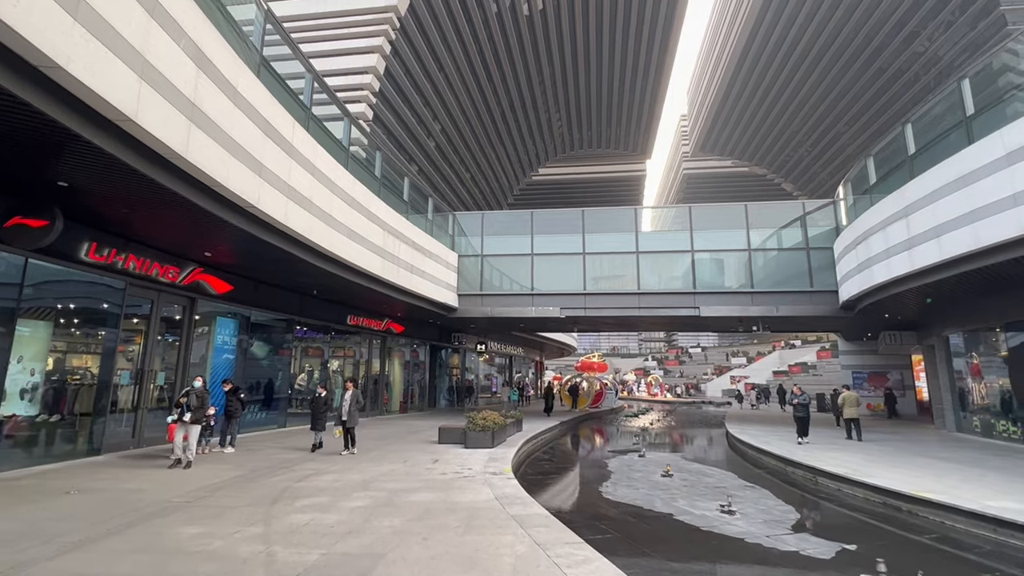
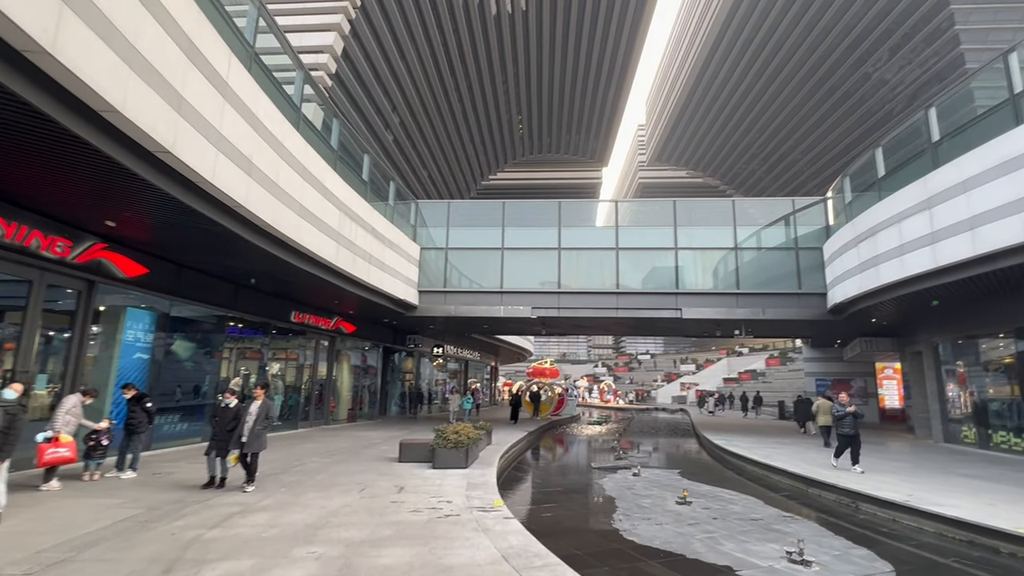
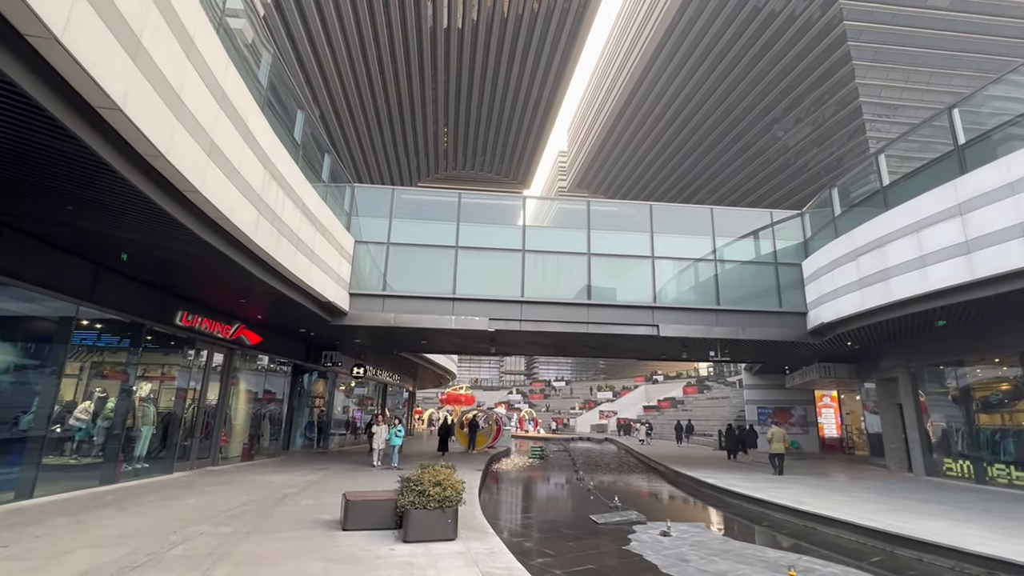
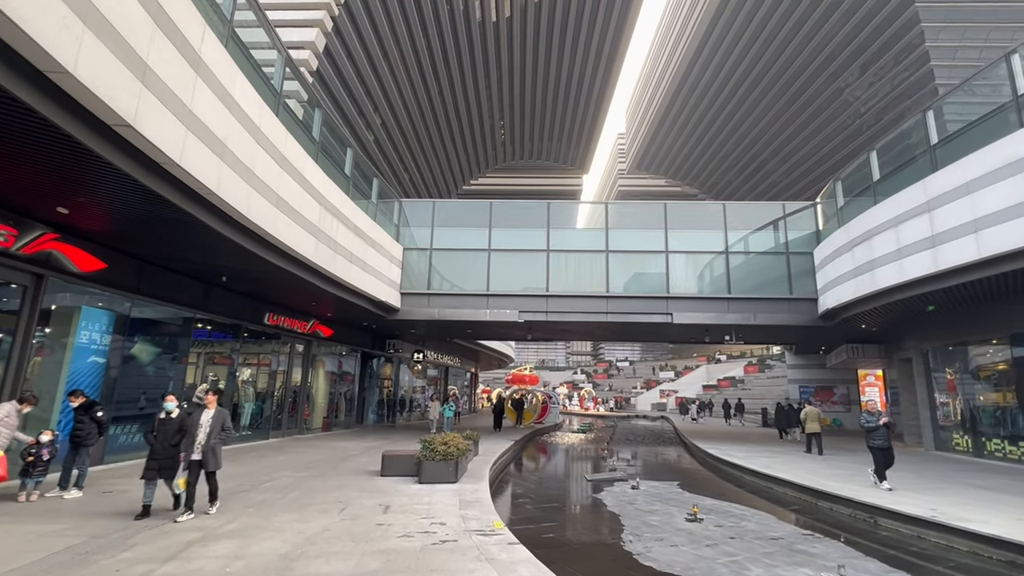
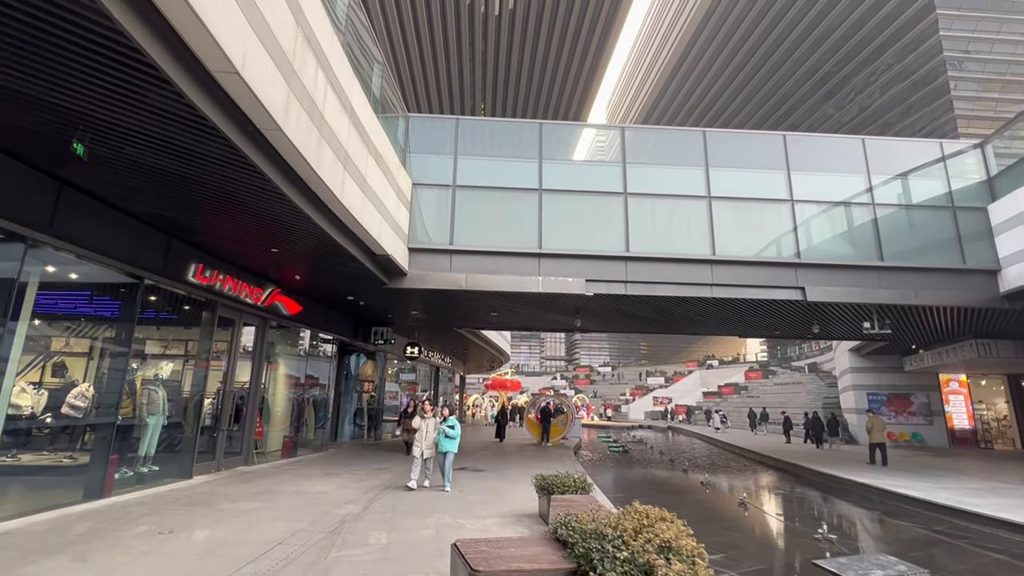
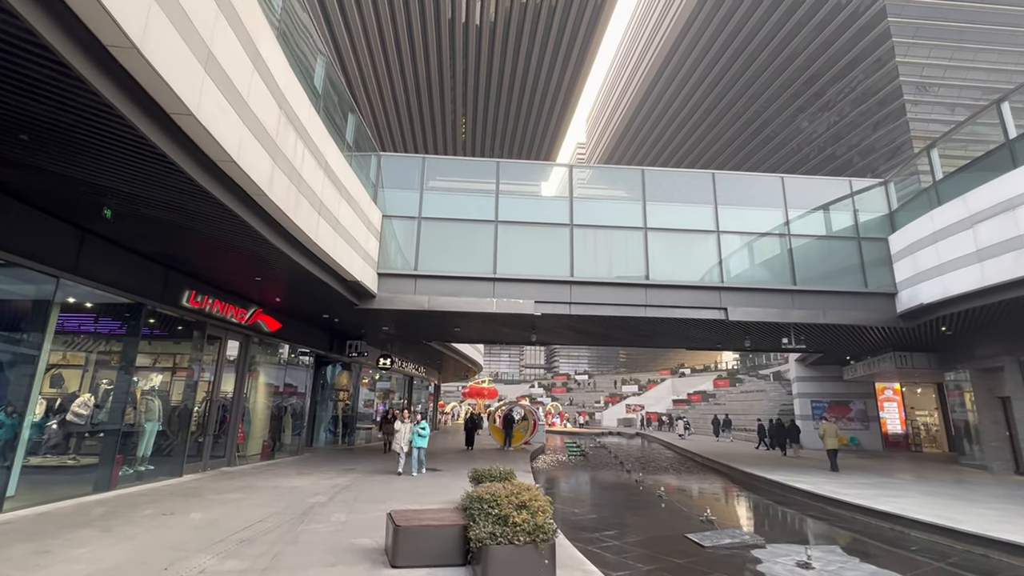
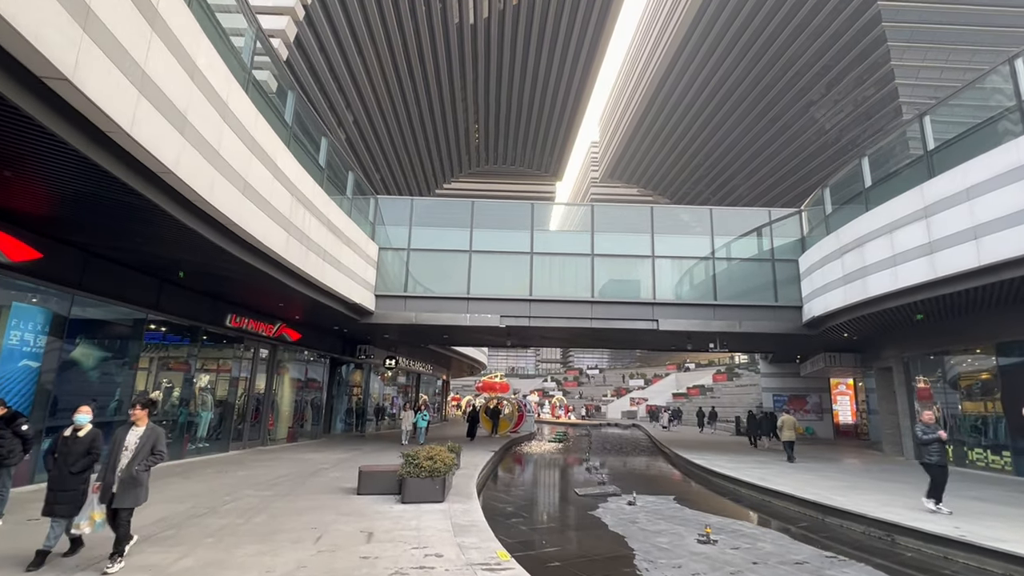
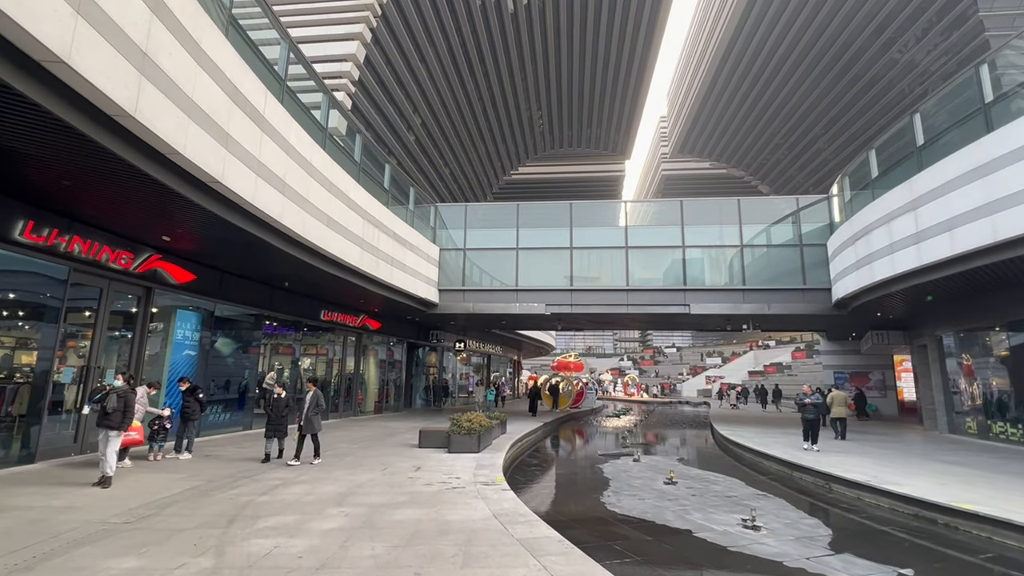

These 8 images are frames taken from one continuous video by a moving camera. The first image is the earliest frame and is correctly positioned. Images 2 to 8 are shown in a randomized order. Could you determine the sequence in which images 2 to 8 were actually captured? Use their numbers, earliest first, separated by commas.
8, 2, 4, 7, 3, 6, 5
